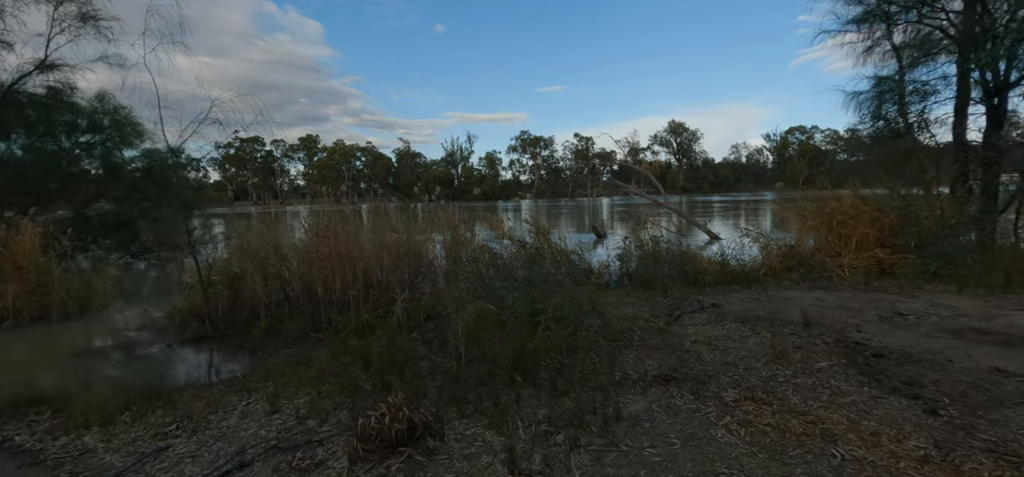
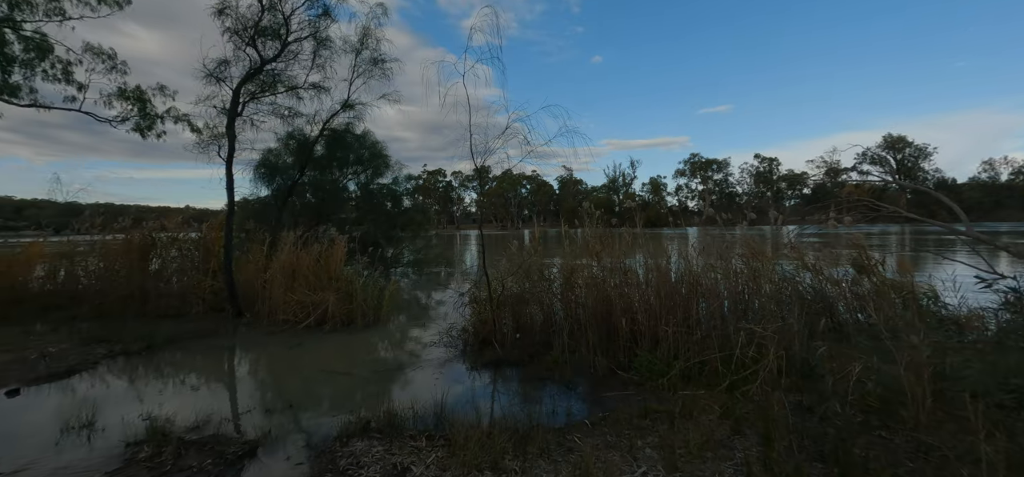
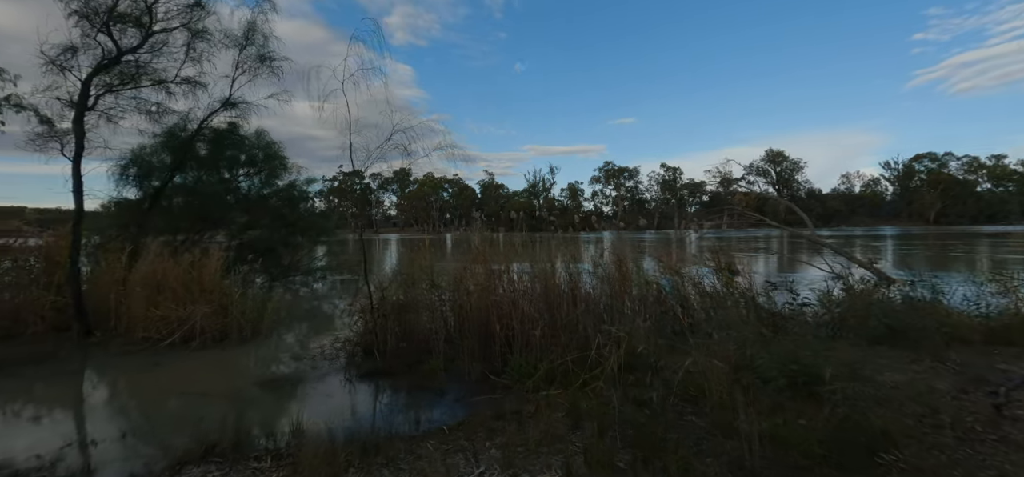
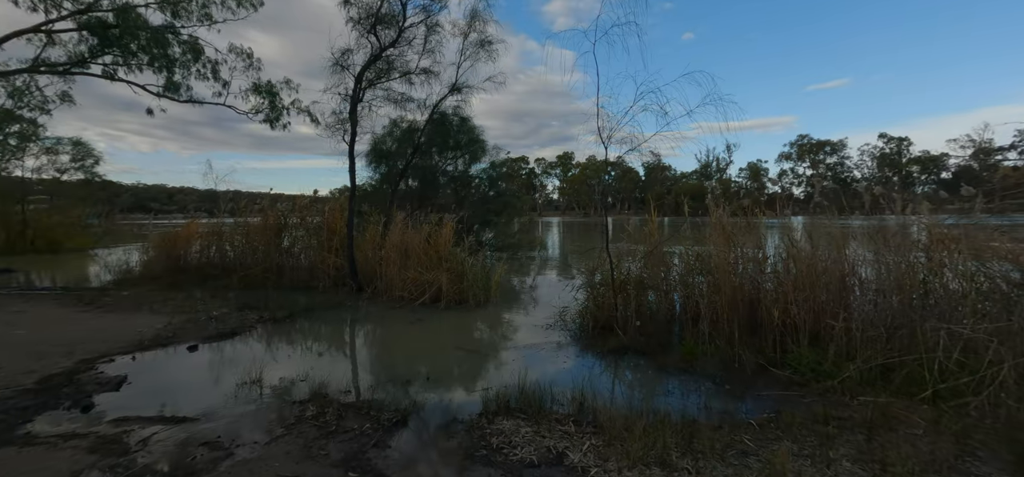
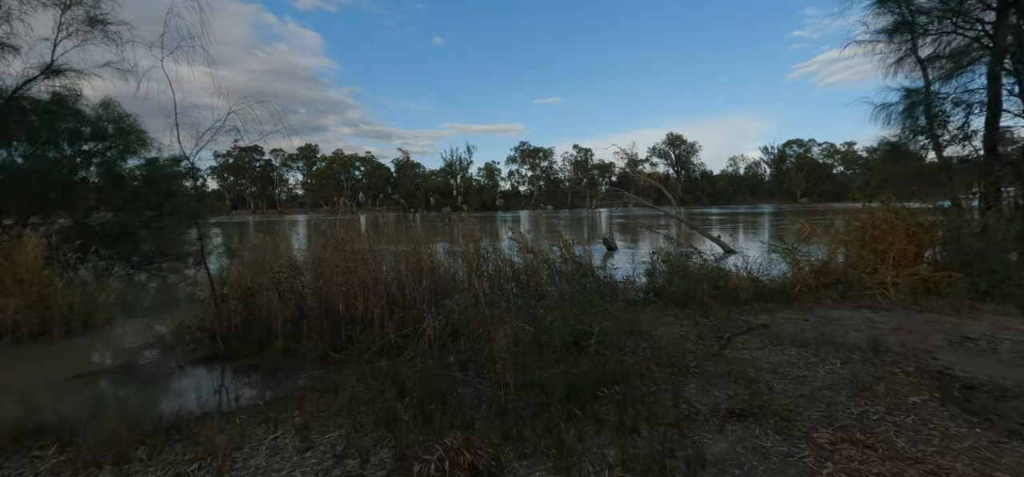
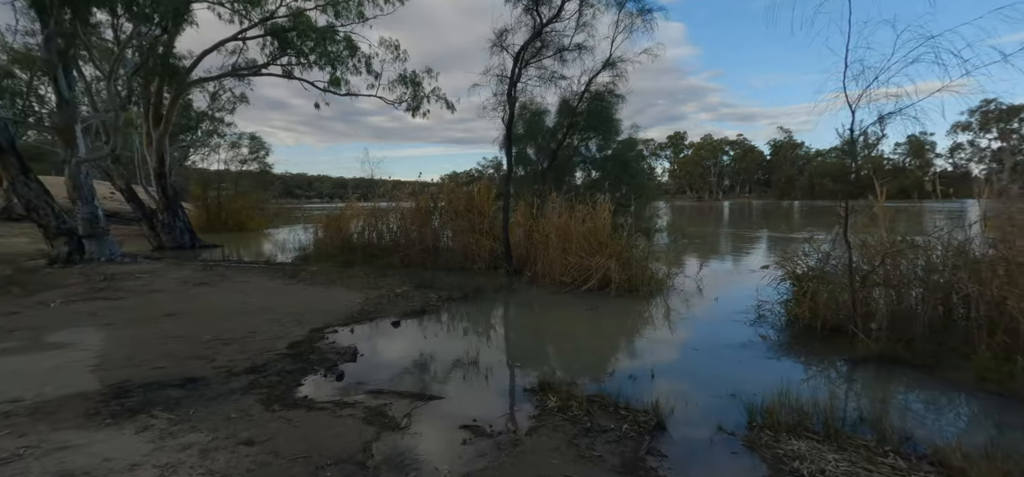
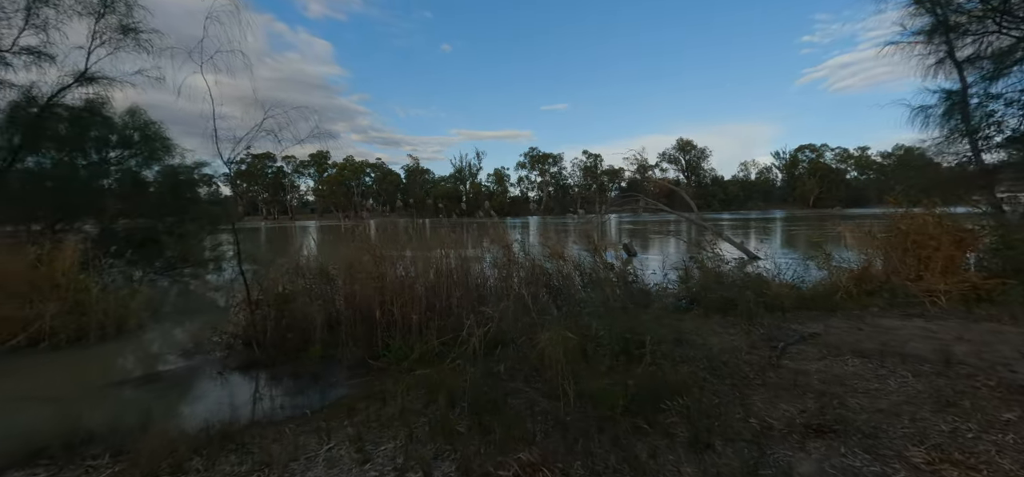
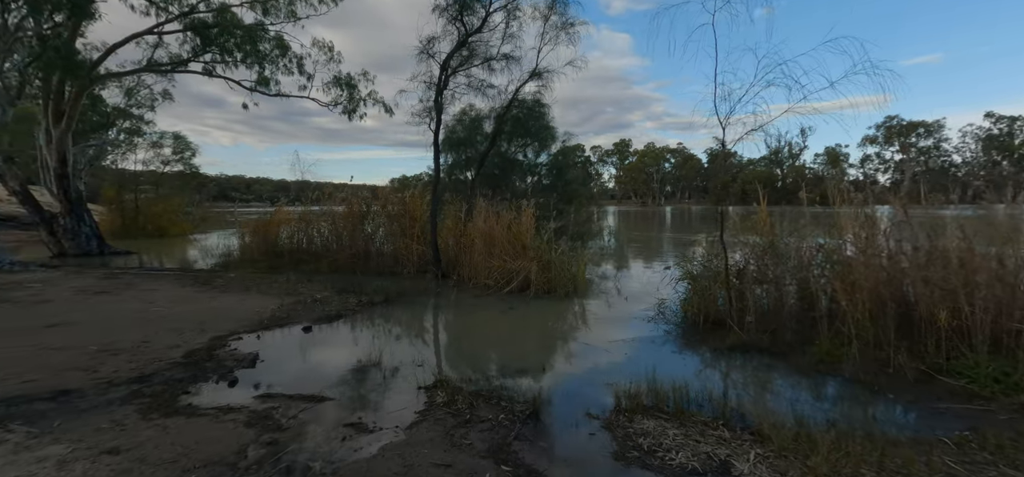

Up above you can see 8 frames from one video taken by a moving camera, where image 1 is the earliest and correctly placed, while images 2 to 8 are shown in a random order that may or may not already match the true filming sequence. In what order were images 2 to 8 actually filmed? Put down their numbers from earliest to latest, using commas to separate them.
5, 7, 3, 2, 4, 8, 6
